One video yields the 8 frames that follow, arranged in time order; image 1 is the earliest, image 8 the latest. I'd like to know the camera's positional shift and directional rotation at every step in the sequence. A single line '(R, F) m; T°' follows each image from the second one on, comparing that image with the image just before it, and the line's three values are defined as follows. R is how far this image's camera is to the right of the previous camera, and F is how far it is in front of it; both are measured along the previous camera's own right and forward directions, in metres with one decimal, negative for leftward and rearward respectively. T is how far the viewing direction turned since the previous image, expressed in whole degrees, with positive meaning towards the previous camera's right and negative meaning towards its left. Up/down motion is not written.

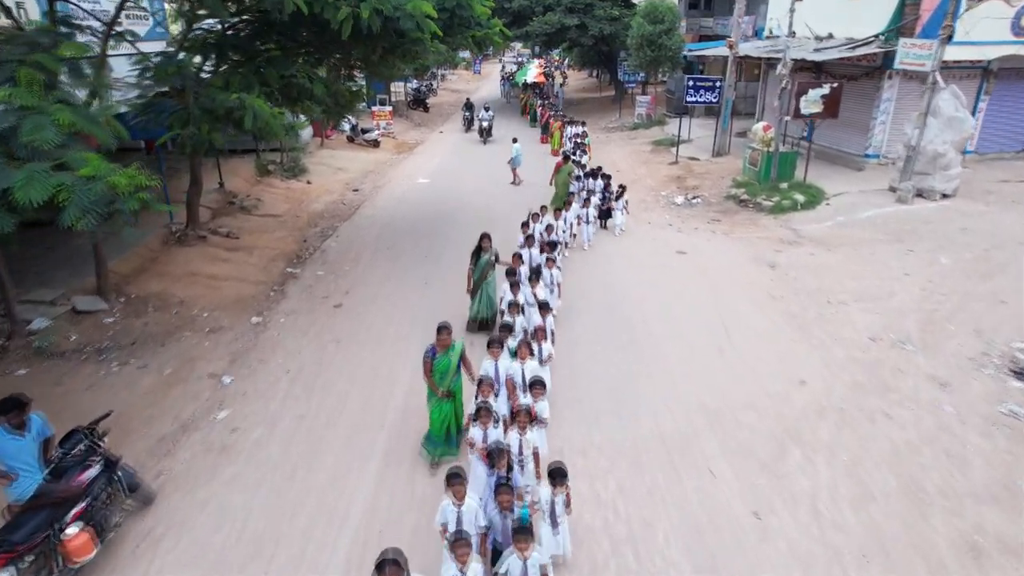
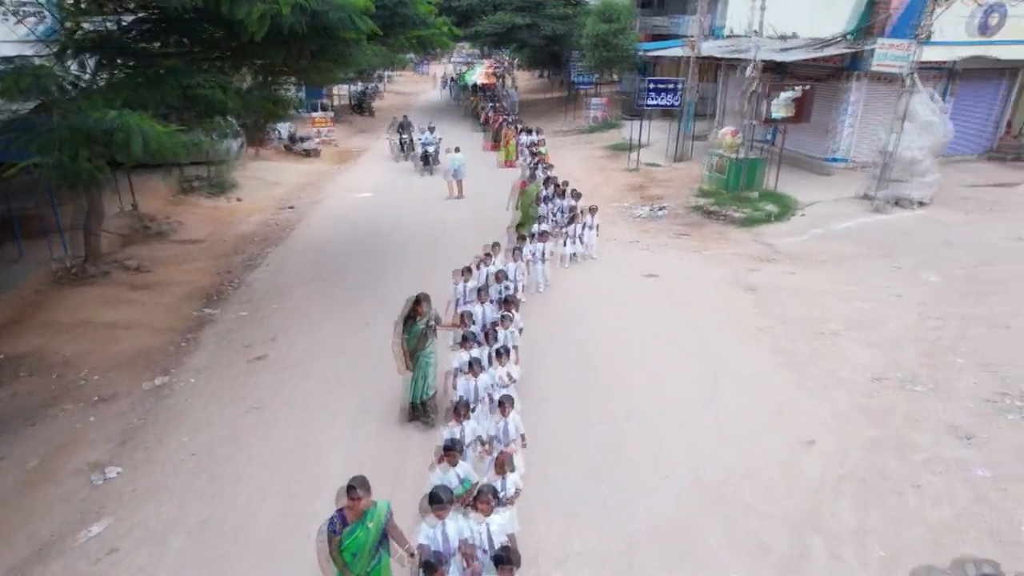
(0.0, +1.2) m; +4°
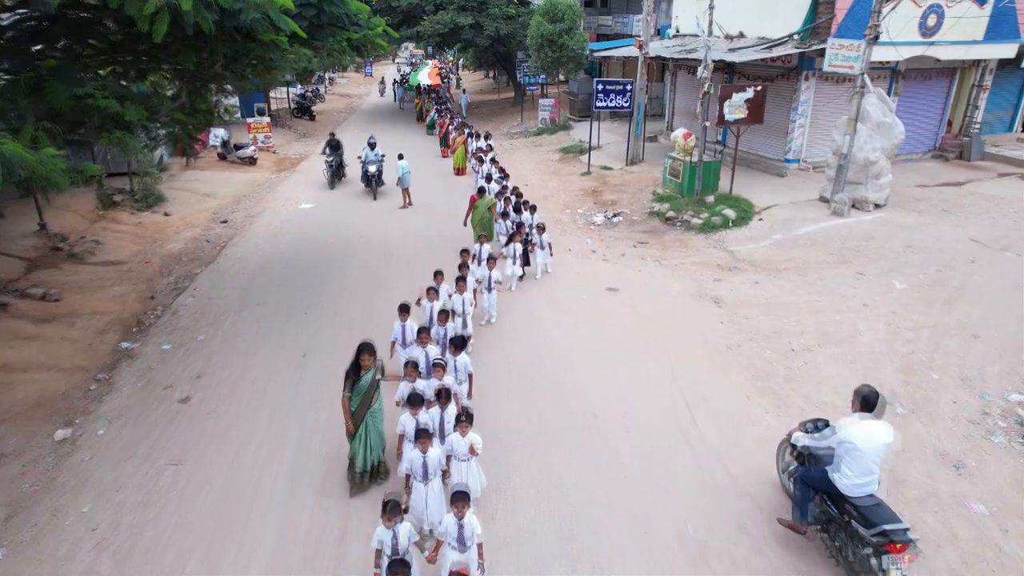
(0.0, +0.7) m; +4°
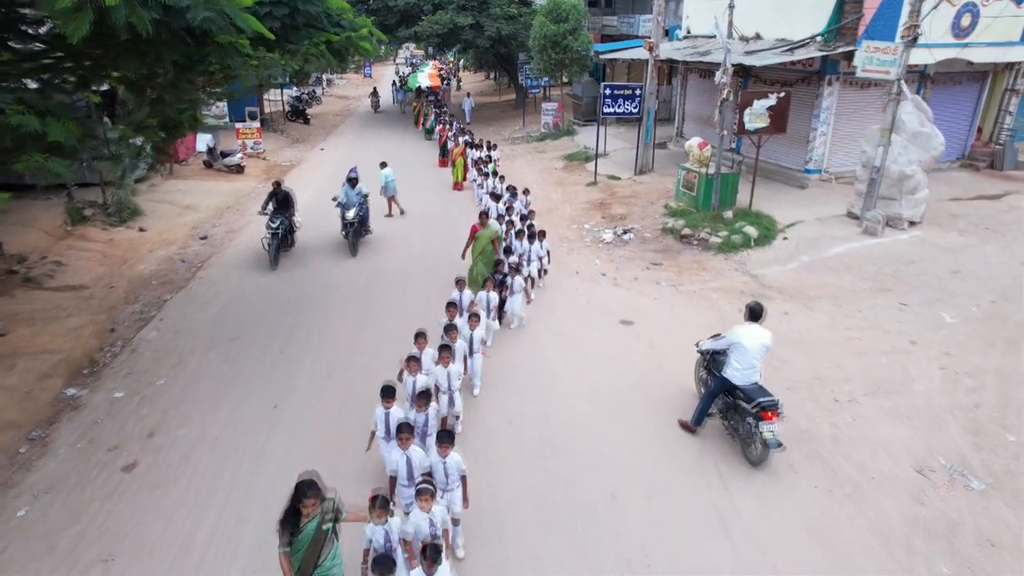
(0.0, +1.1) m; 0°
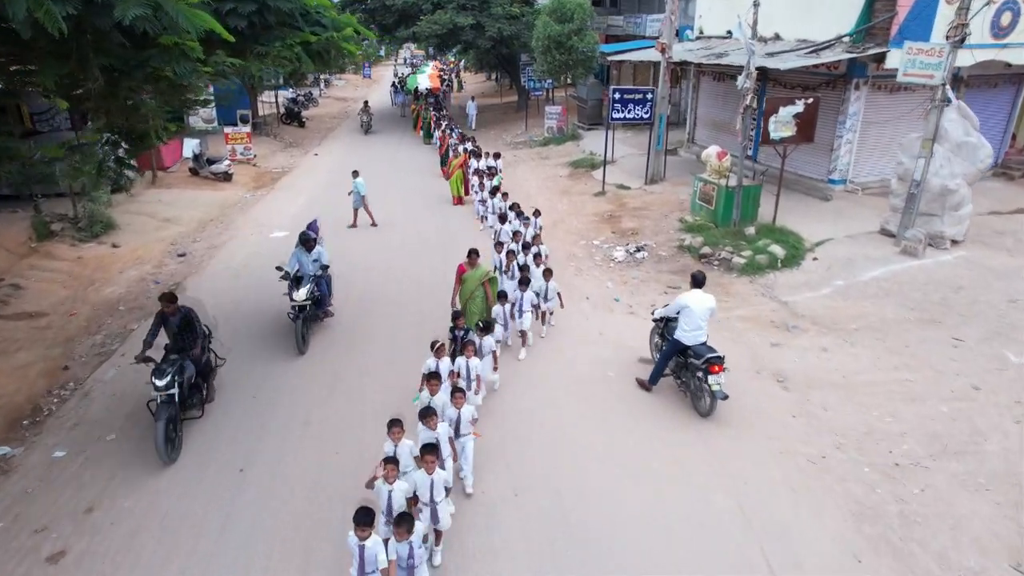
(0.0, +1.0) m; 0°
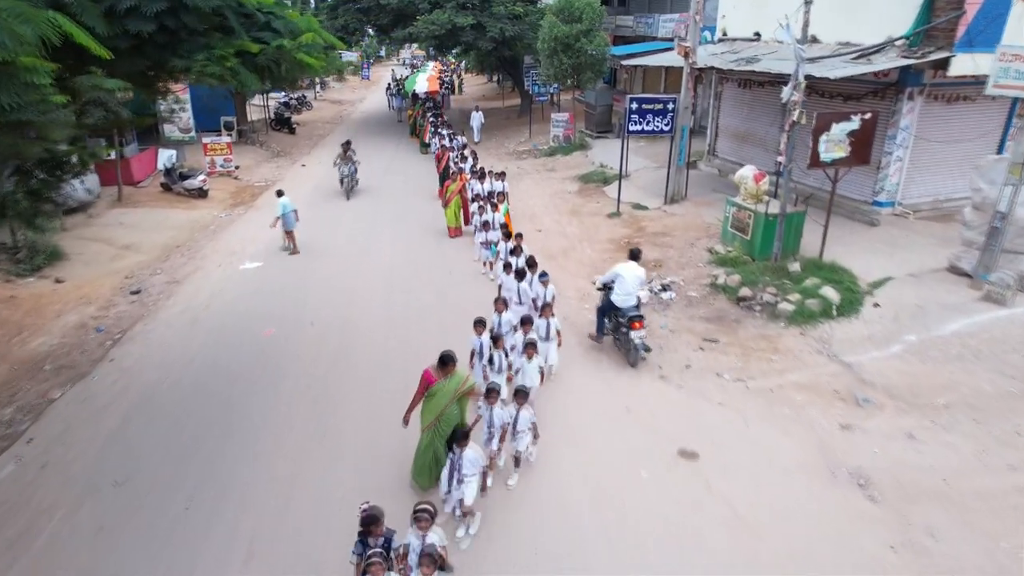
(0.0, +1.7) m; 0°
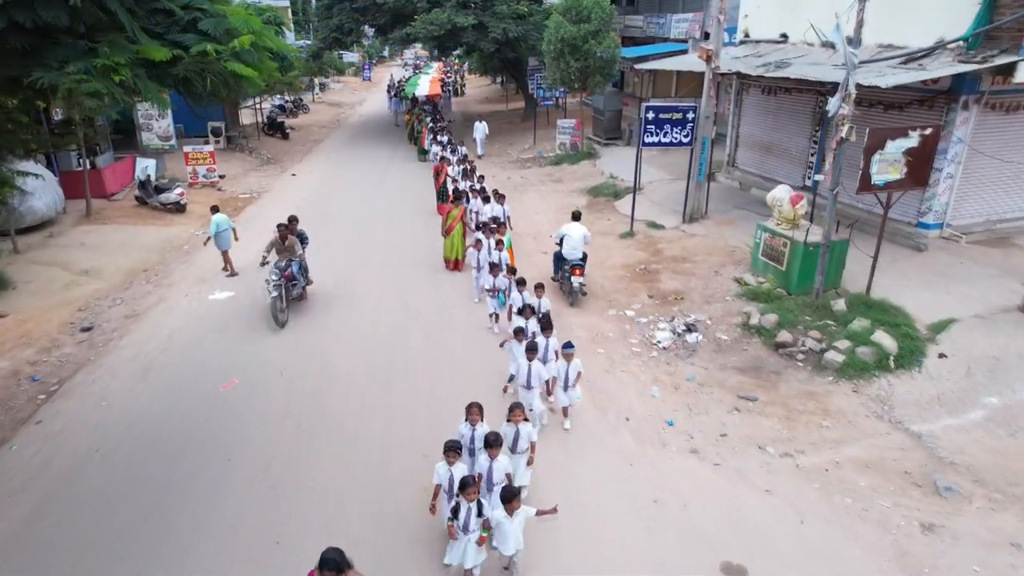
(0.0, +1.3) m; 0°
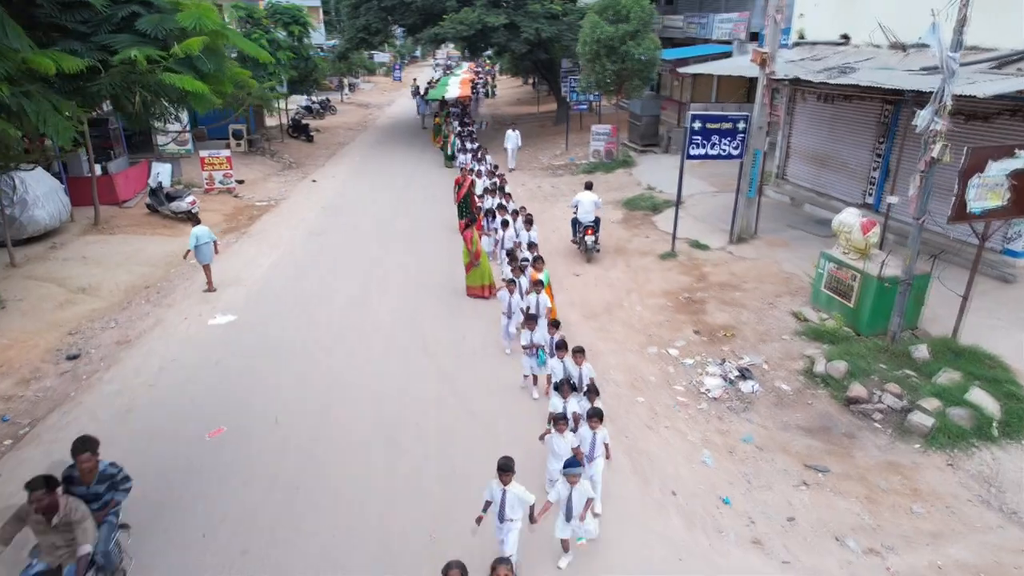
(0.0, +1.1) m; -2°
